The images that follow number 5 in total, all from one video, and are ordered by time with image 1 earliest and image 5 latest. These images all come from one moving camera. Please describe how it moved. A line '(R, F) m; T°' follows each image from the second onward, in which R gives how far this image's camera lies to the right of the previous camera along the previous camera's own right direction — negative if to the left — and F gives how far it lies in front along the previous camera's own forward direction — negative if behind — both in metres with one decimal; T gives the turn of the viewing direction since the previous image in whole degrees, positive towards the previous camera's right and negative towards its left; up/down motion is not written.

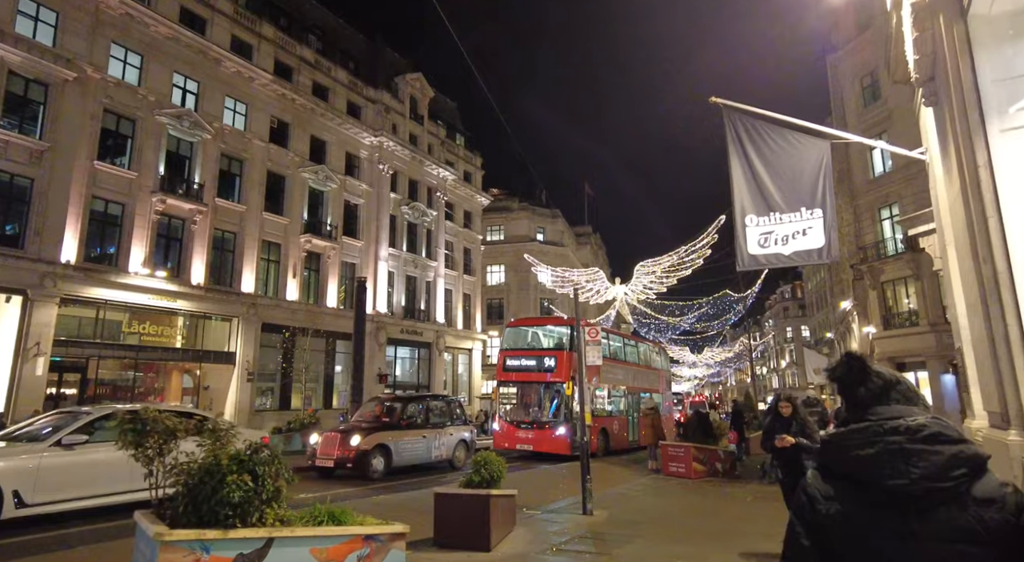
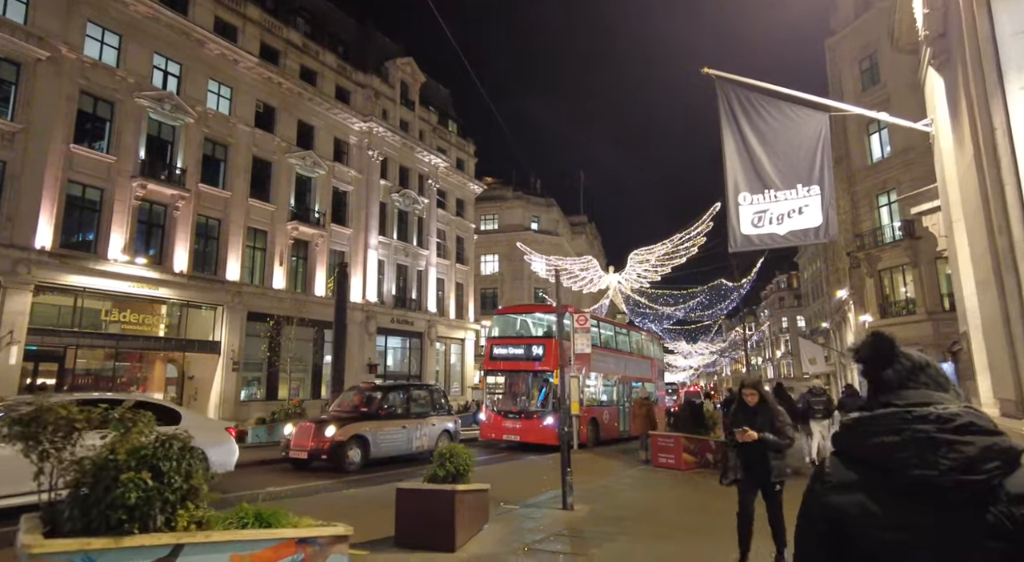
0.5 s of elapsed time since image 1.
(+0.3, +0.6) m; 0°
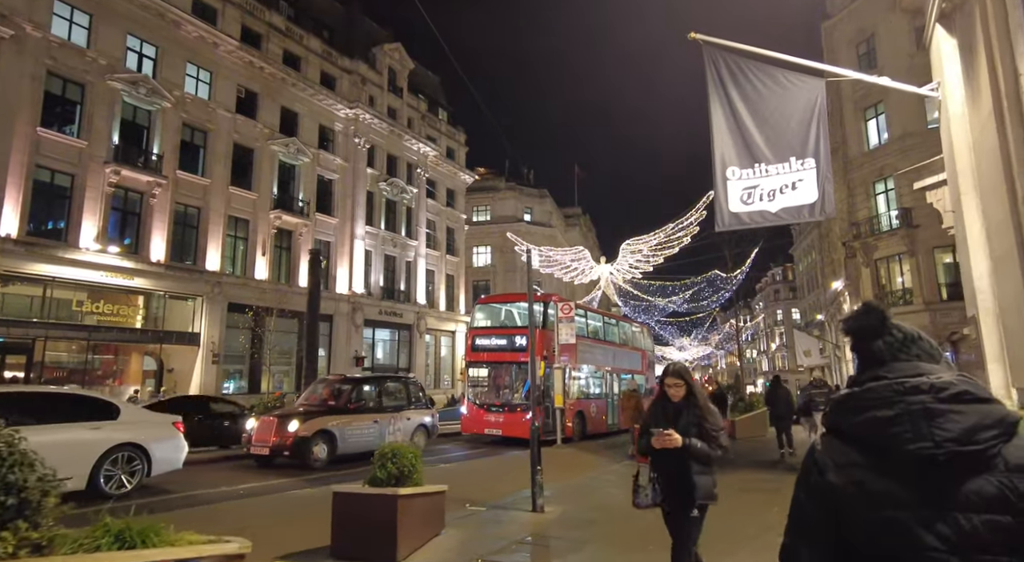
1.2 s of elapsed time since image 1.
(+0.4, +0.7) m; 0°
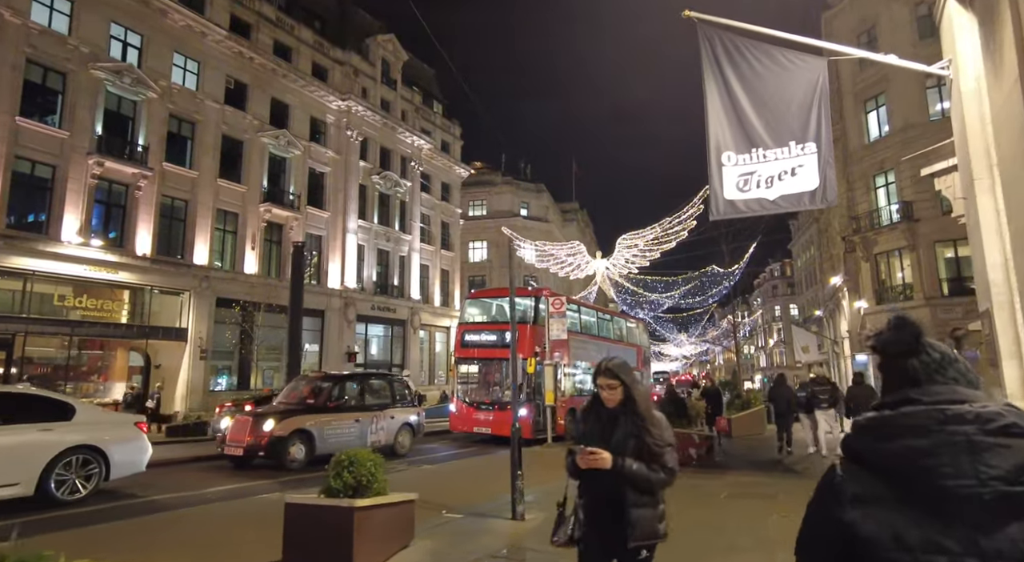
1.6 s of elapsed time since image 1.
(+0.2, +0.5) m; 0°
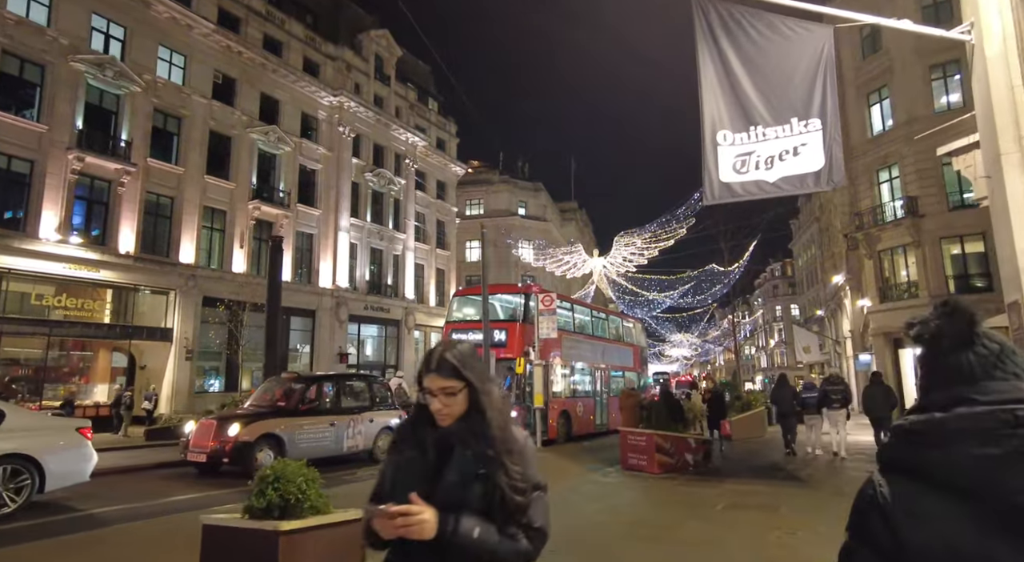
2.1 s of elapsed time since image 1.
(+0.3, +0.7) m; 0°
